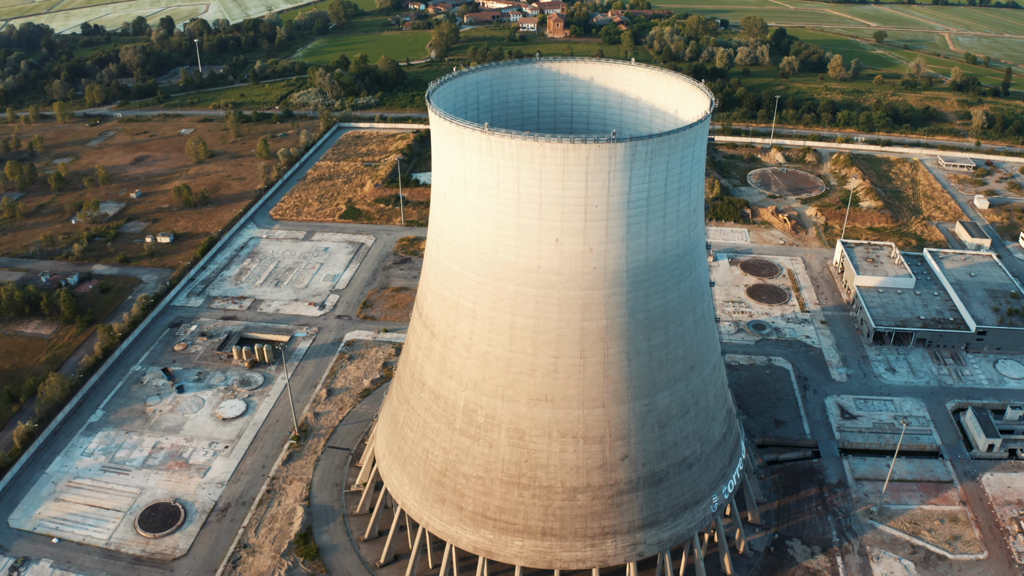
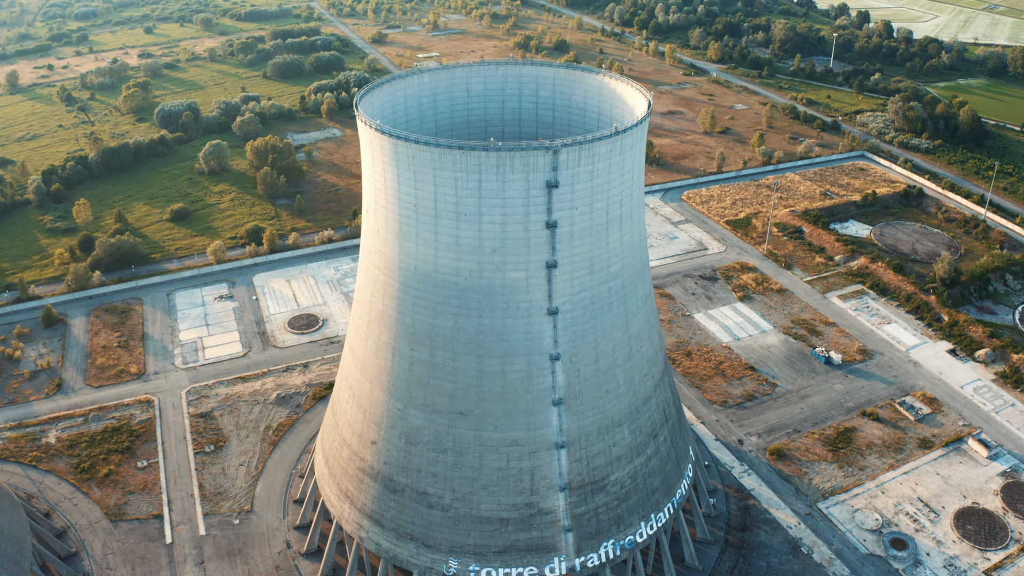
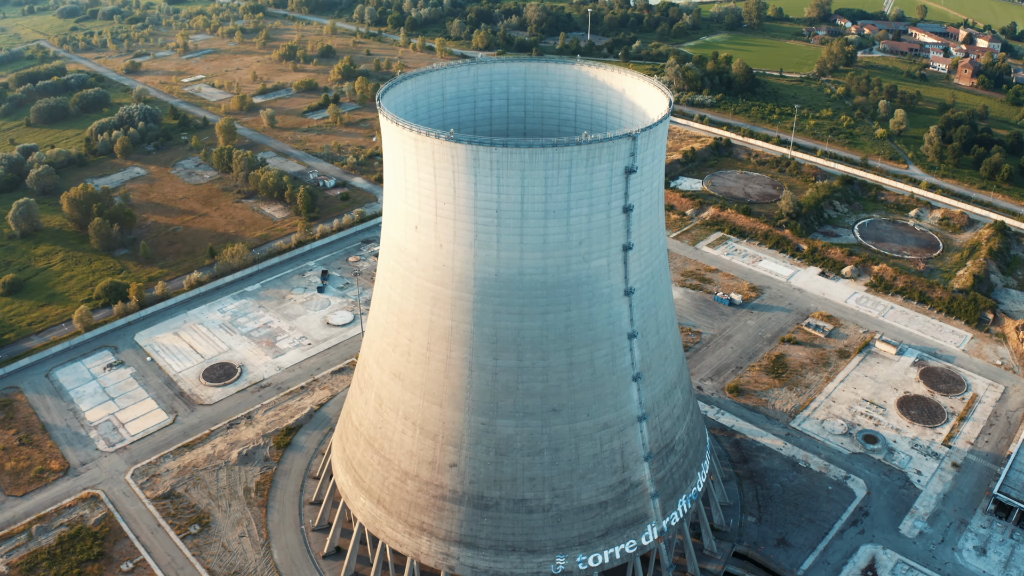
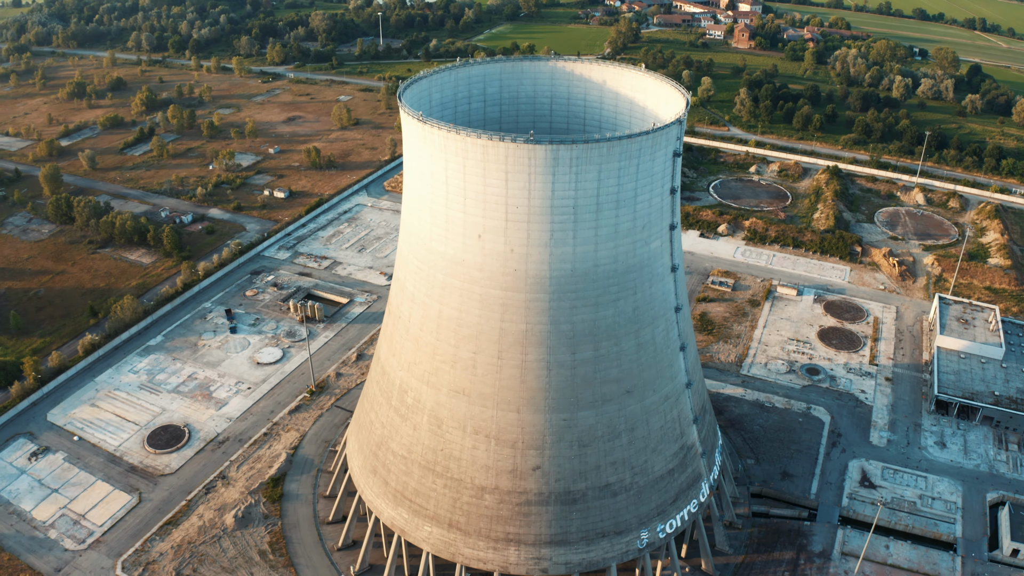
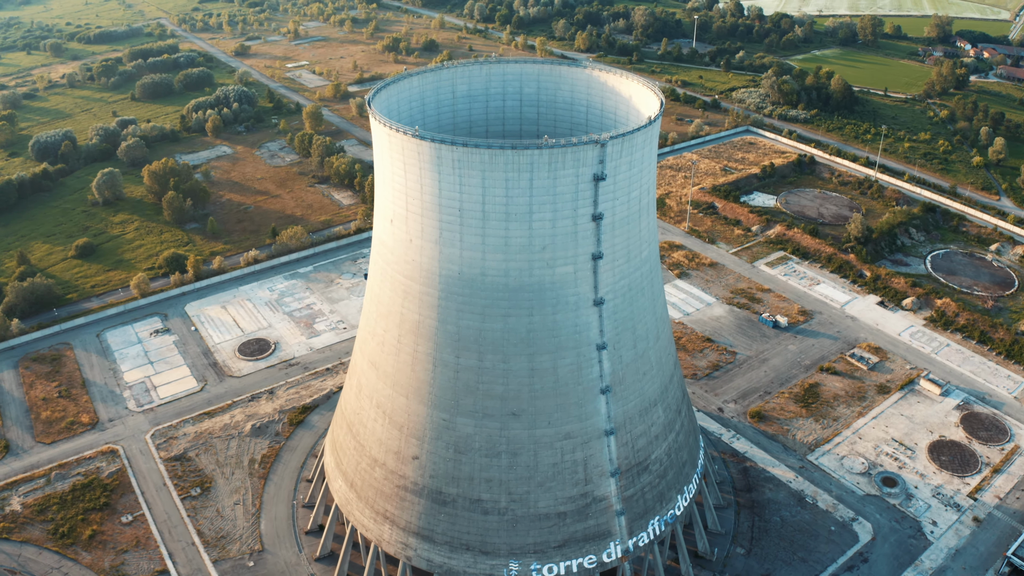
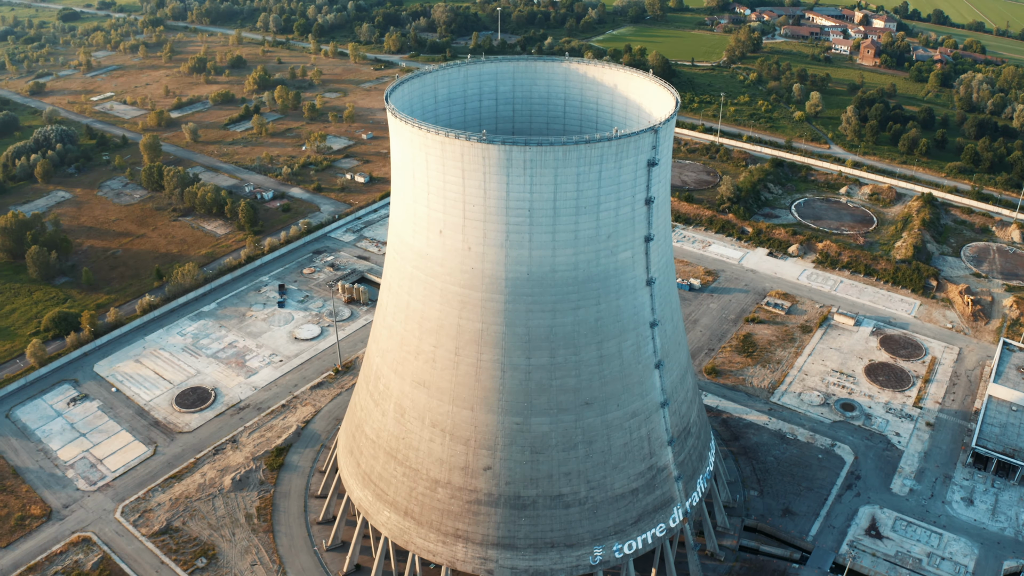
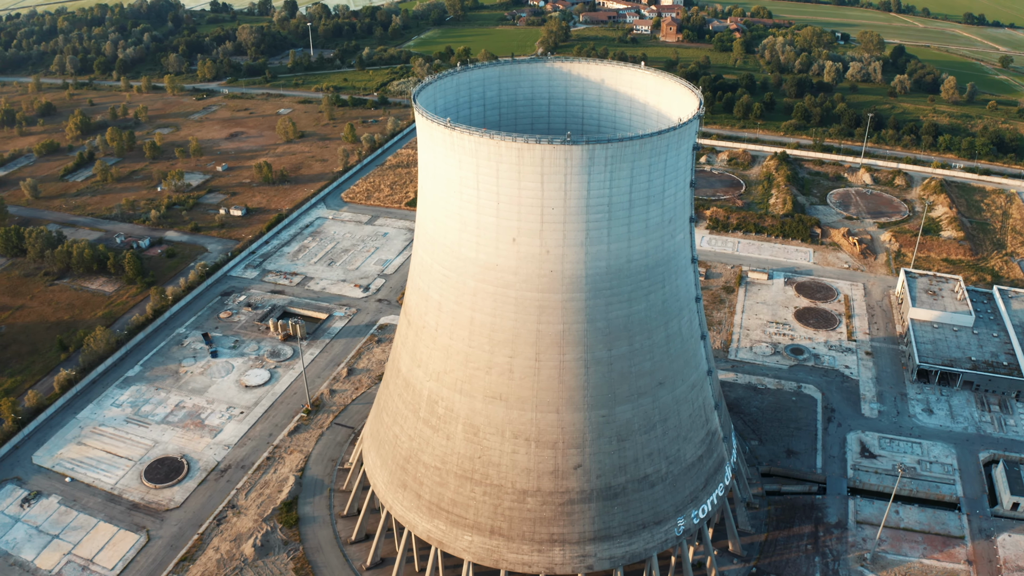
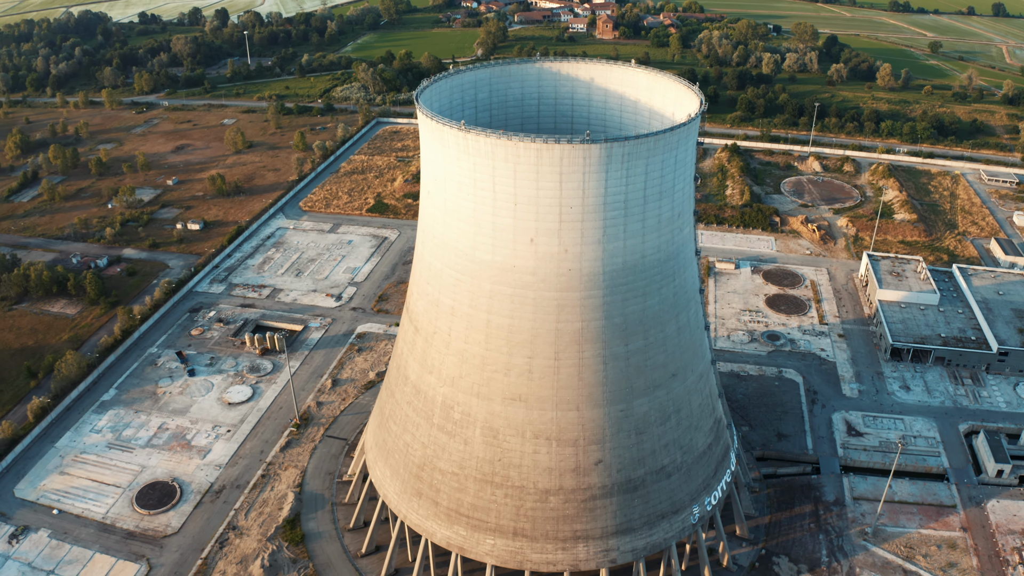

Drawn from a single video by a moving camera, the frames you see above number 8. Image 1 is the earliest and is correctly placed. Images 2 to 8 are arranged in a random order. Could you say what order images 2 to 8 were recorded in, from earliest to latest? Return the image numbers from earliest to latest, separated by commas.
8, 7, 4, 6, 3, 5, 2
